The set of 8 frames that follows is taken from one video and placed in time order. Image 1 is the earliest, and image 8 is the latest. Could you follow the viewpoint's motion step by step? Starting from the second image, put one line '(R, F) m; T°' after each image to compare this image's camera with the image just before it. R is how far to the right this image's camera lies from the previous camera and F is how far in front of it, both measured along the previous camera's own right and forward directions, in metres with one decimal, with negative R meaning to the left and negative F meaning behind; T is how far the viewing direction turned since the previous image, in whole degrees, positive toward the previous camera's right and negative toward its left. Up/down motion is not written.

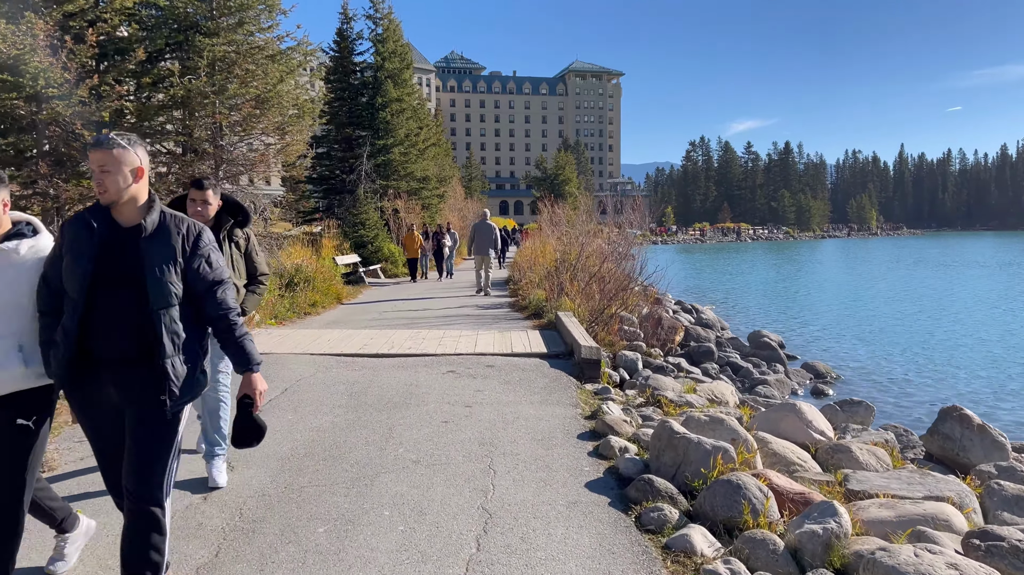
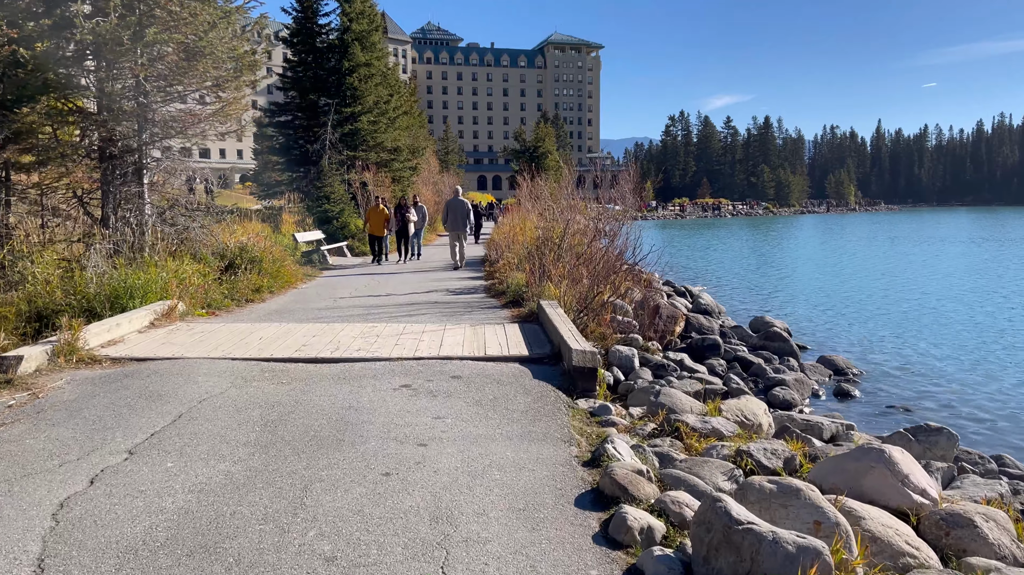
(+0.1, +1.9) m; +2°
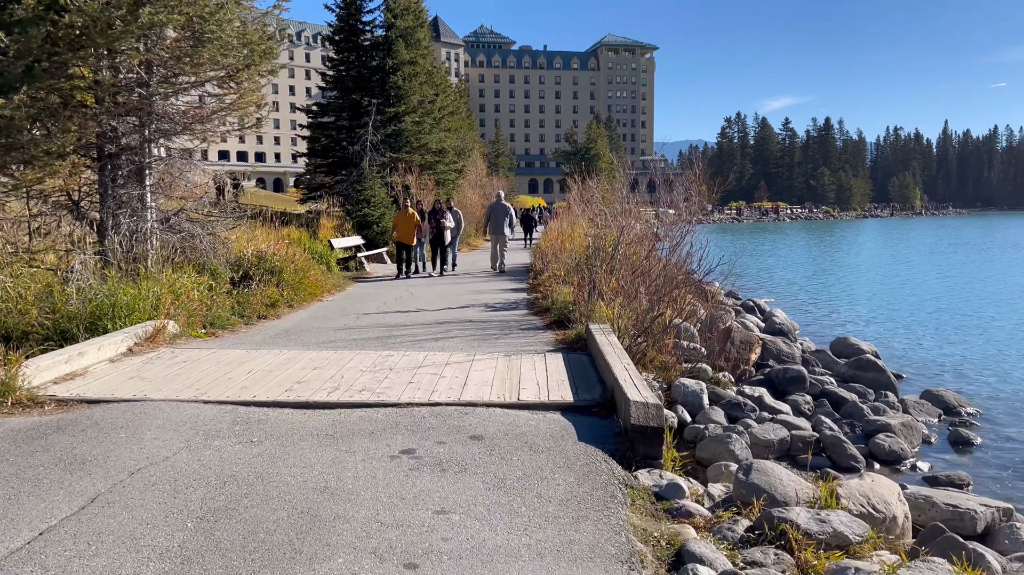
(+0.1, +1.7) m; -4°
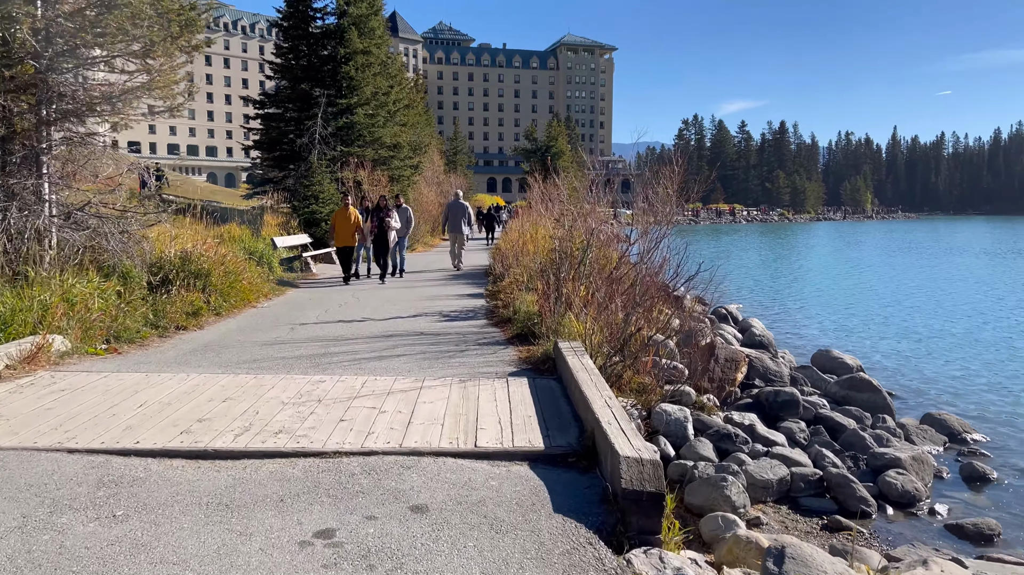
(0.0, +1.3) m; +3°
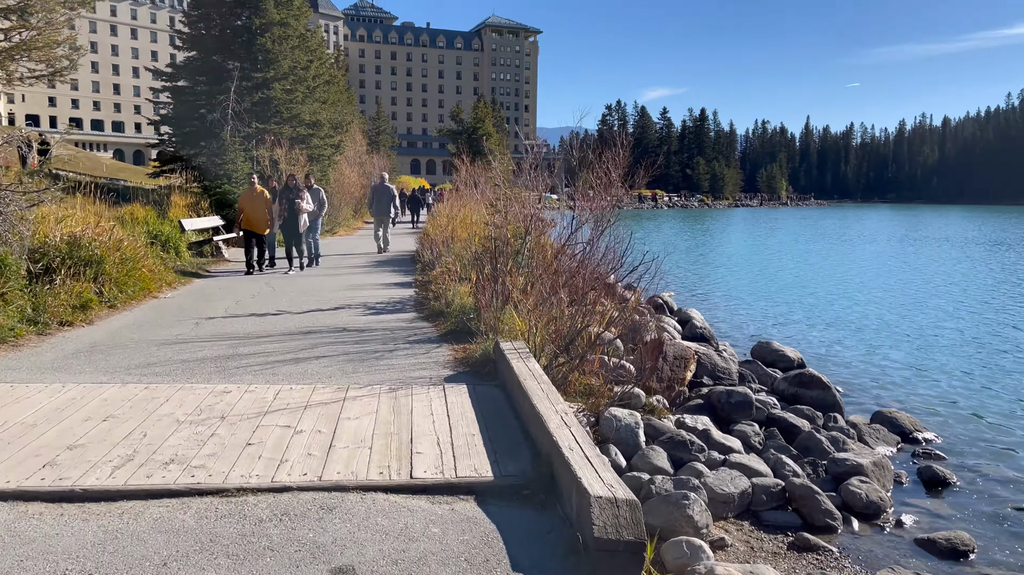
(-0.1, +0.8) m; +5°
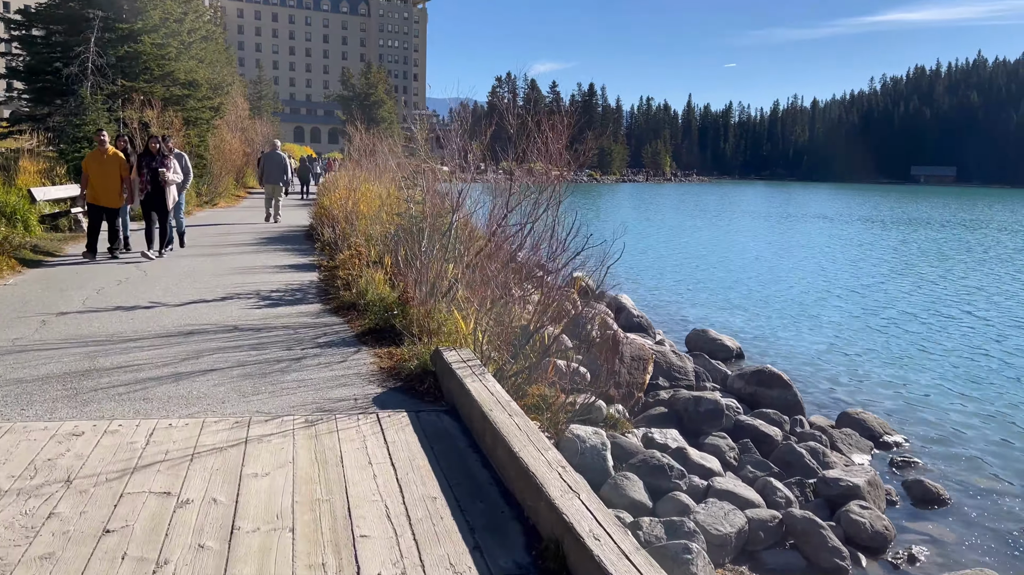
(-0.4, +1.4) m; +8°
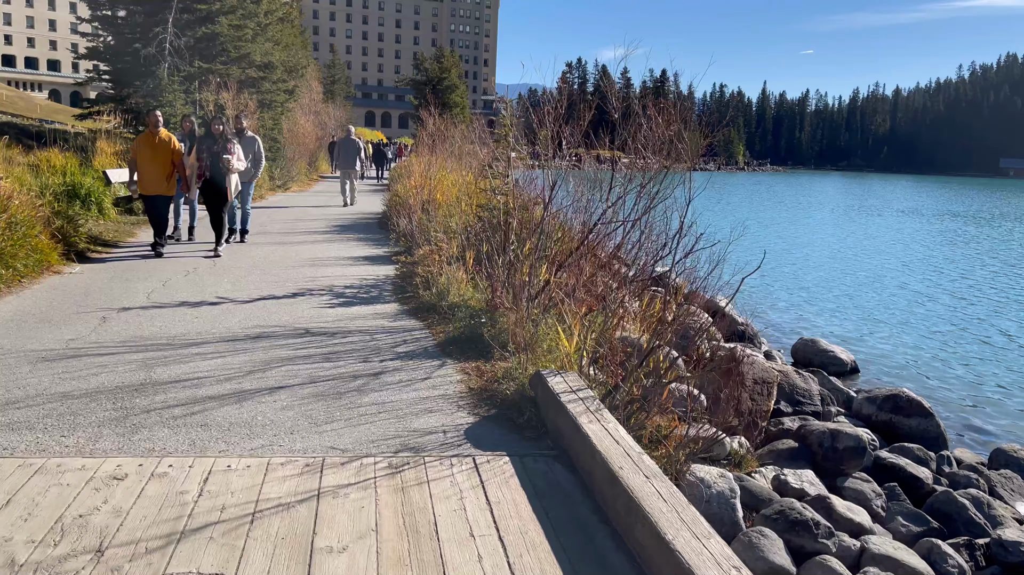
(-0.3, +0.9) m; -5°
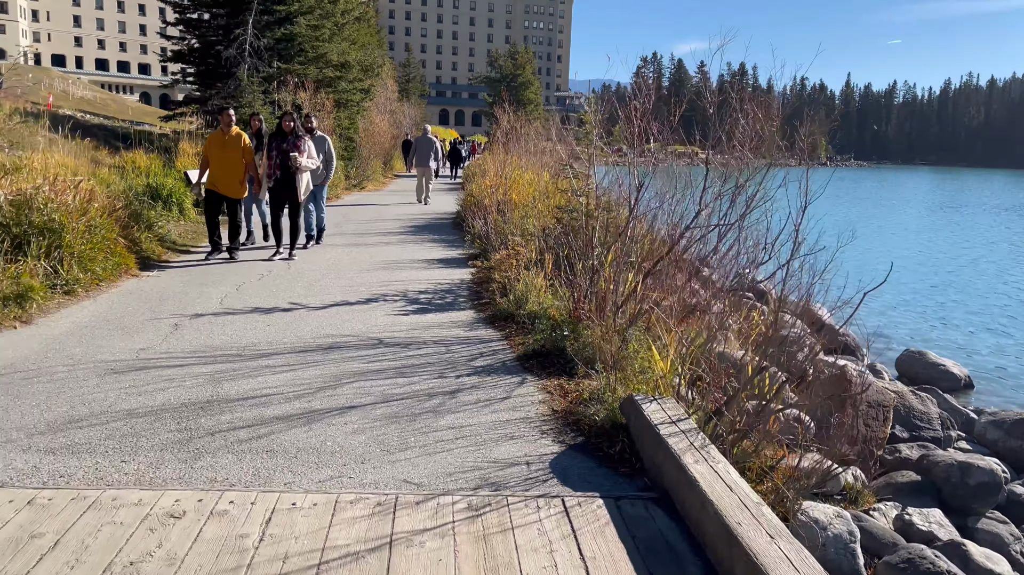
(-0.1, +0.4) m; -5°
